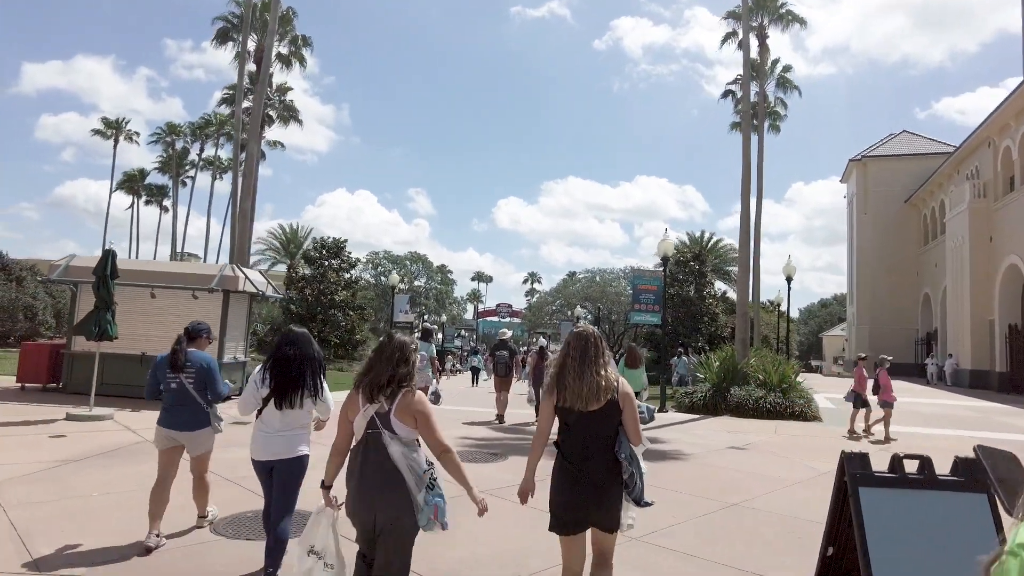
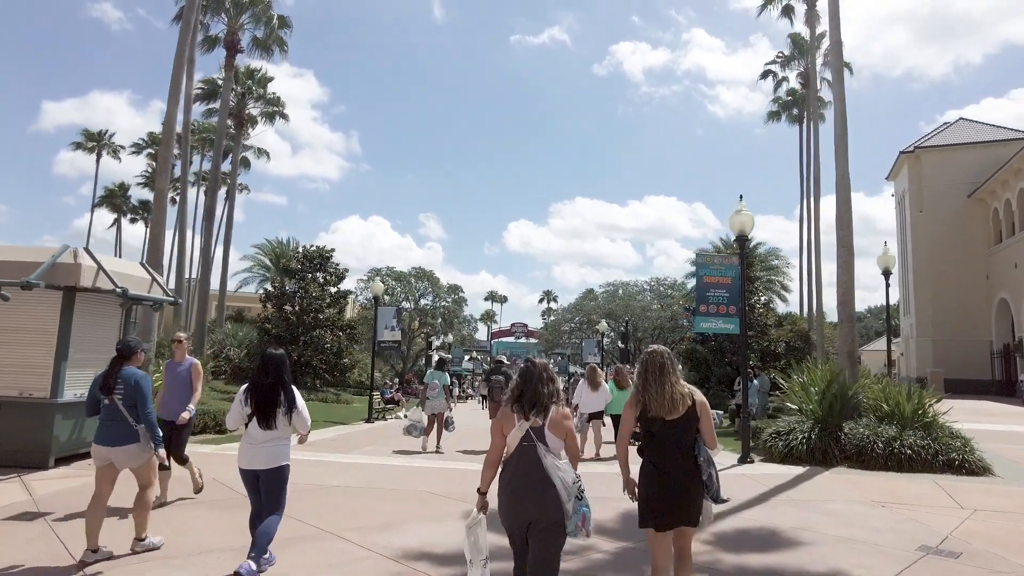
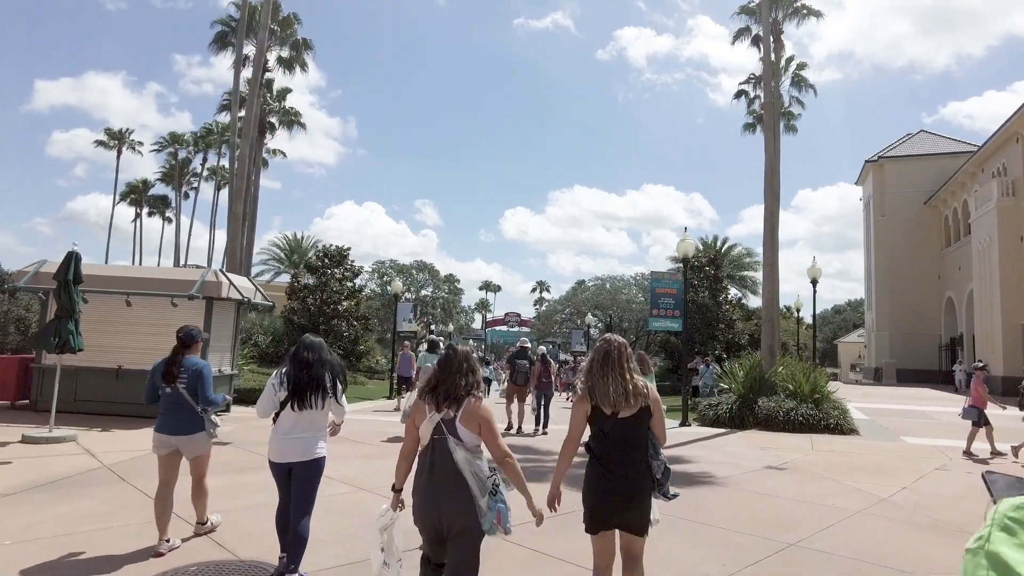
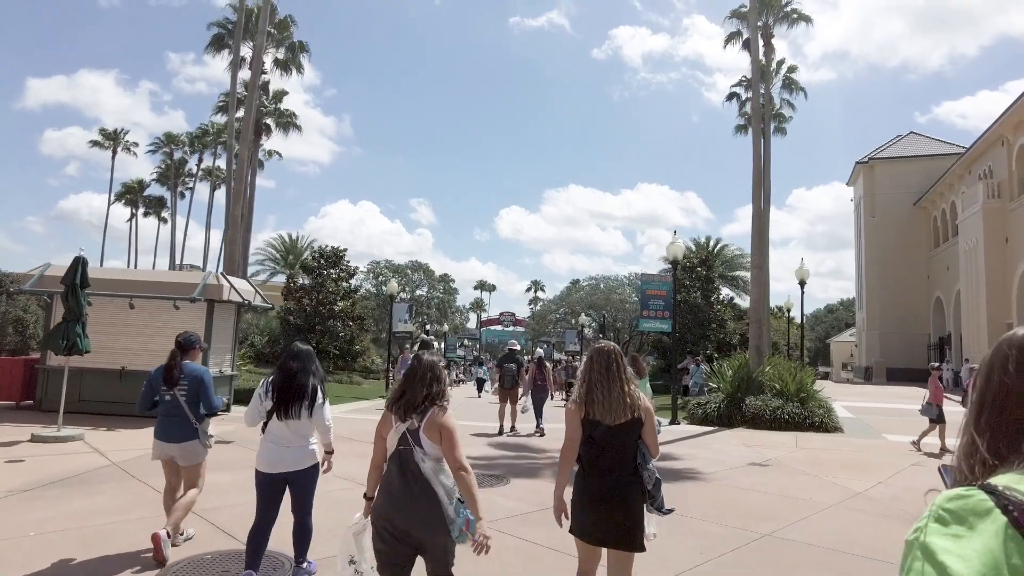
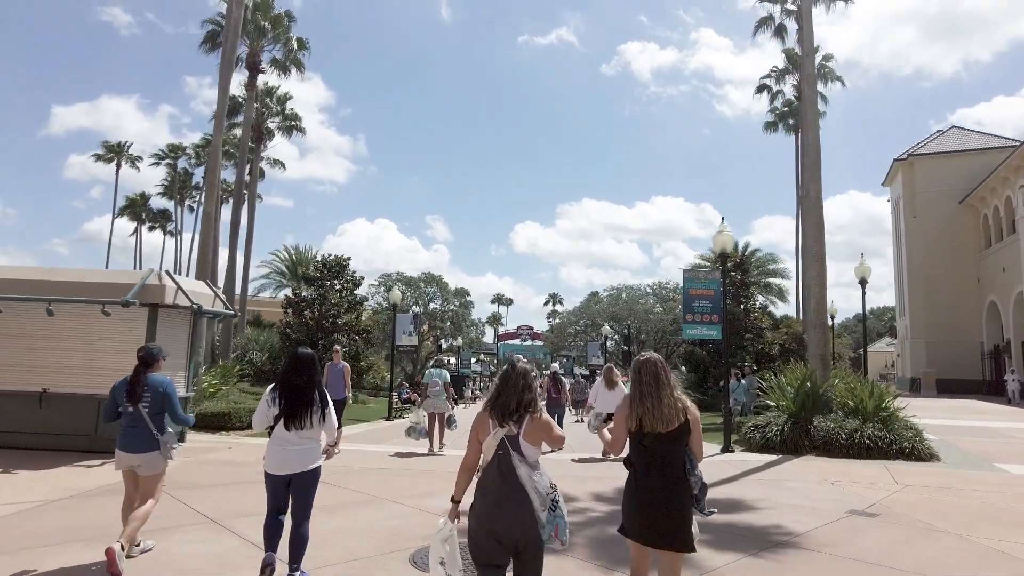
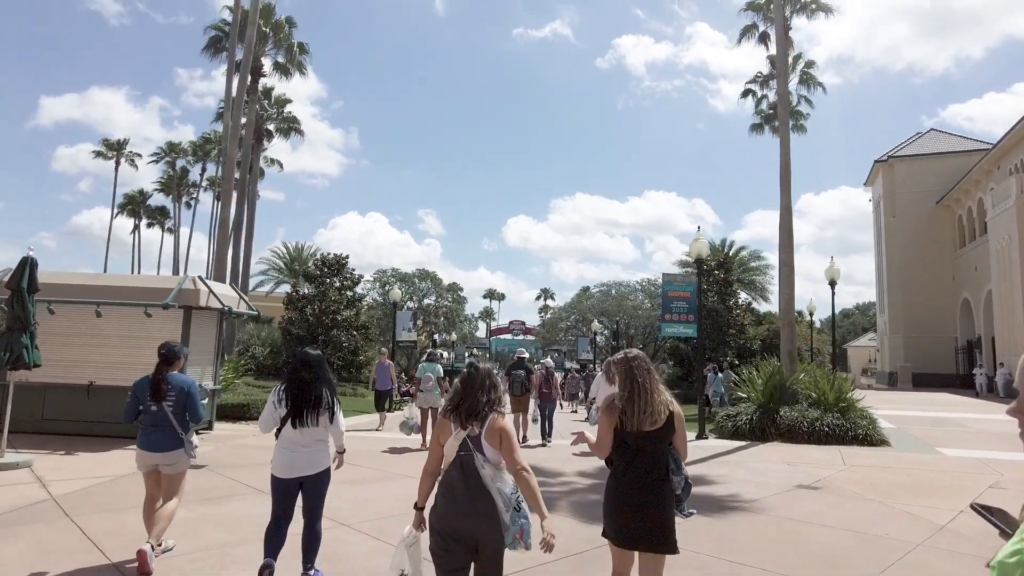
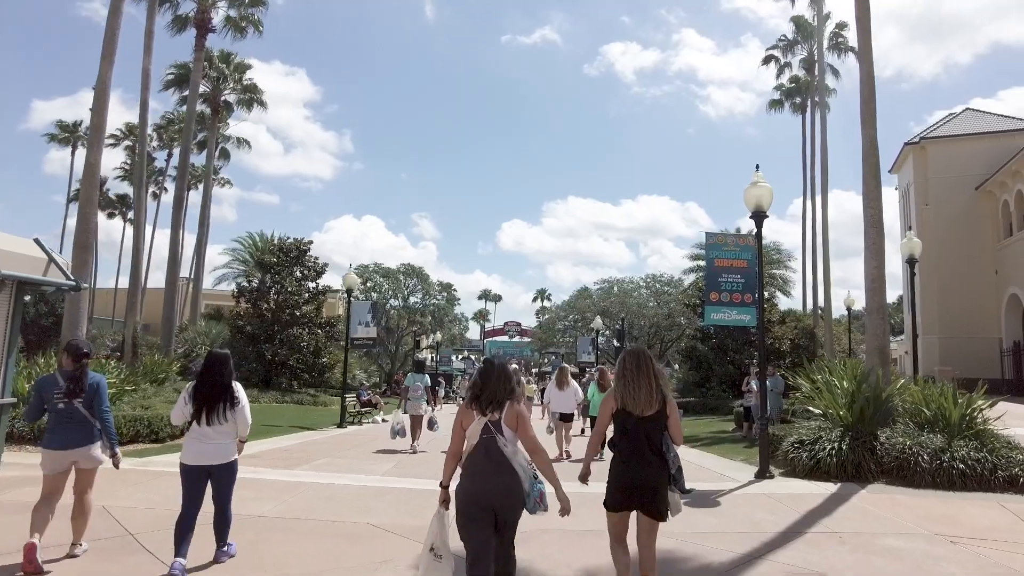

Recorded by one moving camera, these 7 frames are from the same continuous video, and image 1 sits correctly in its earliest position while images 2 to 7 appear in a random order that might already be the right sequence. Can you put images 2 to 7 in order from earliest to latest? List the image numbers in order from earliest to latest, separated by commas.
4, 3, 6, 5, 2, 7
